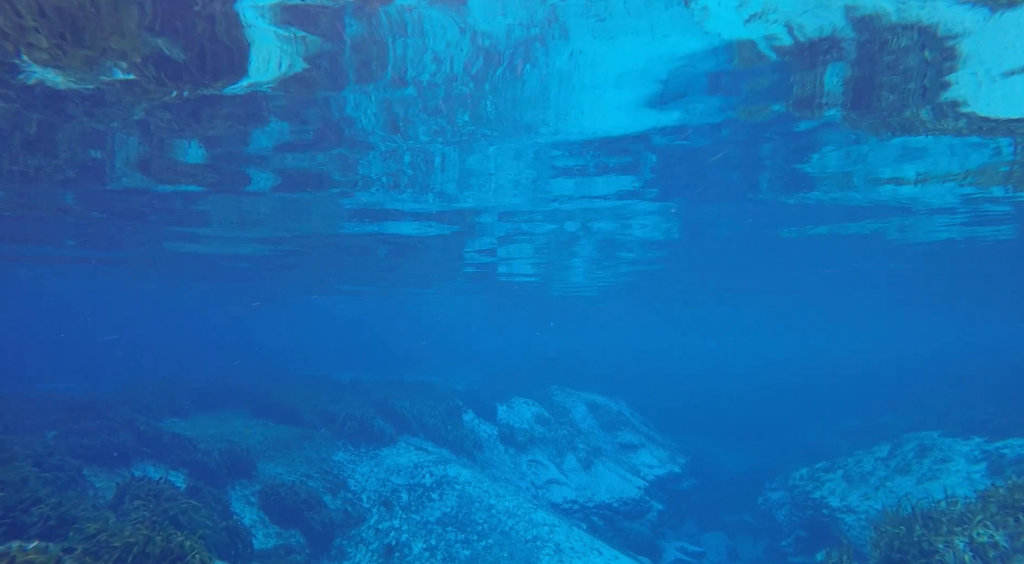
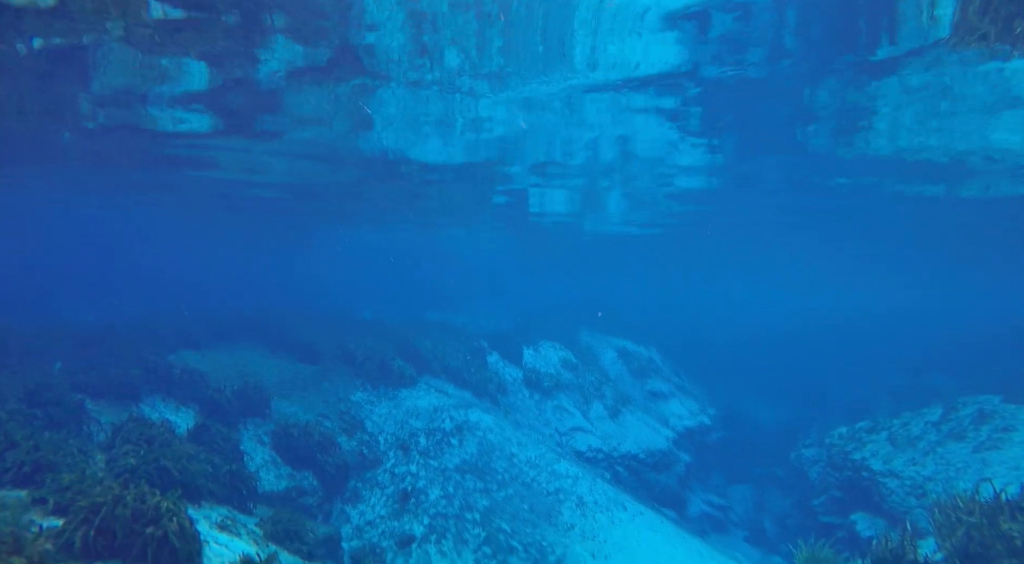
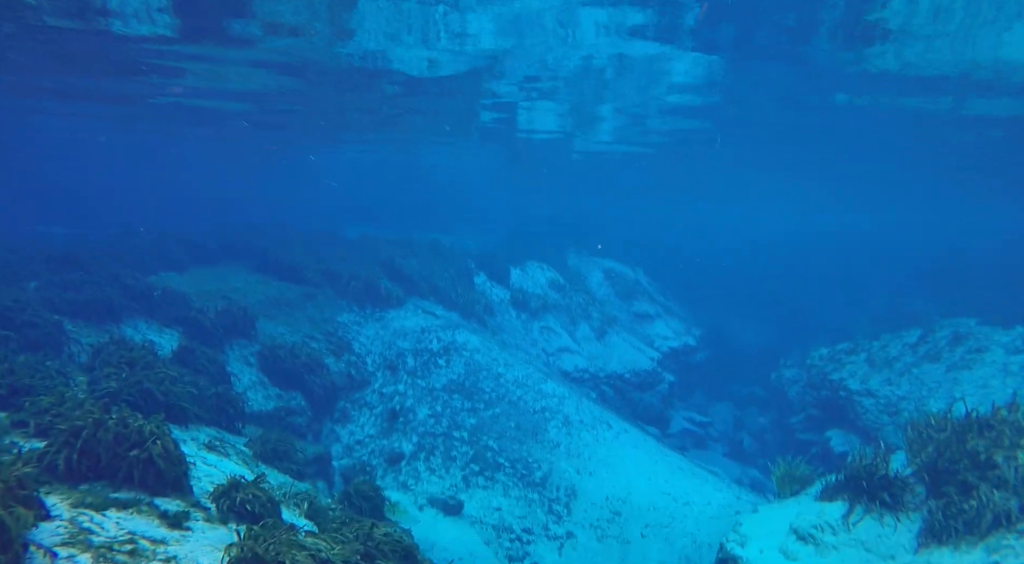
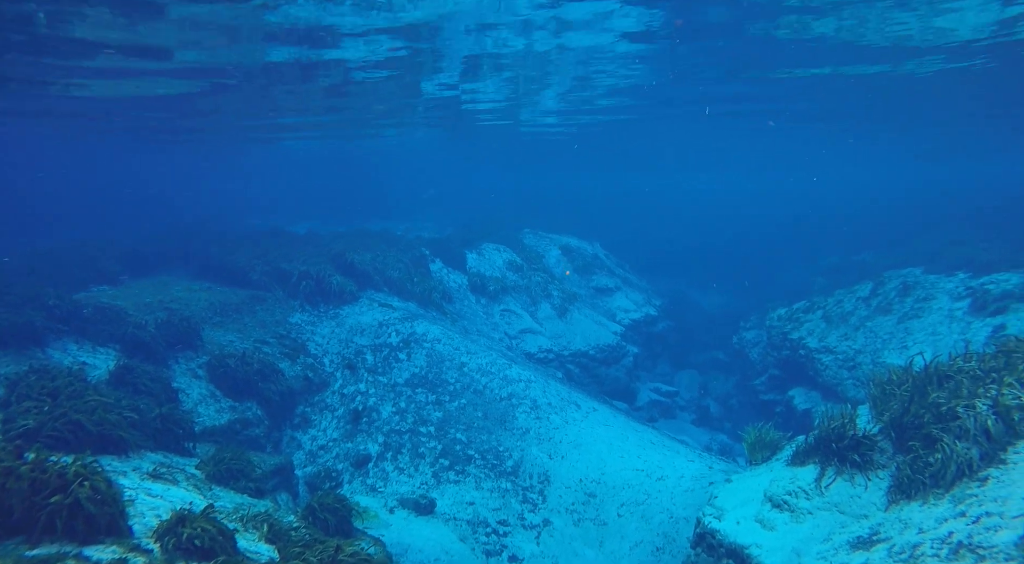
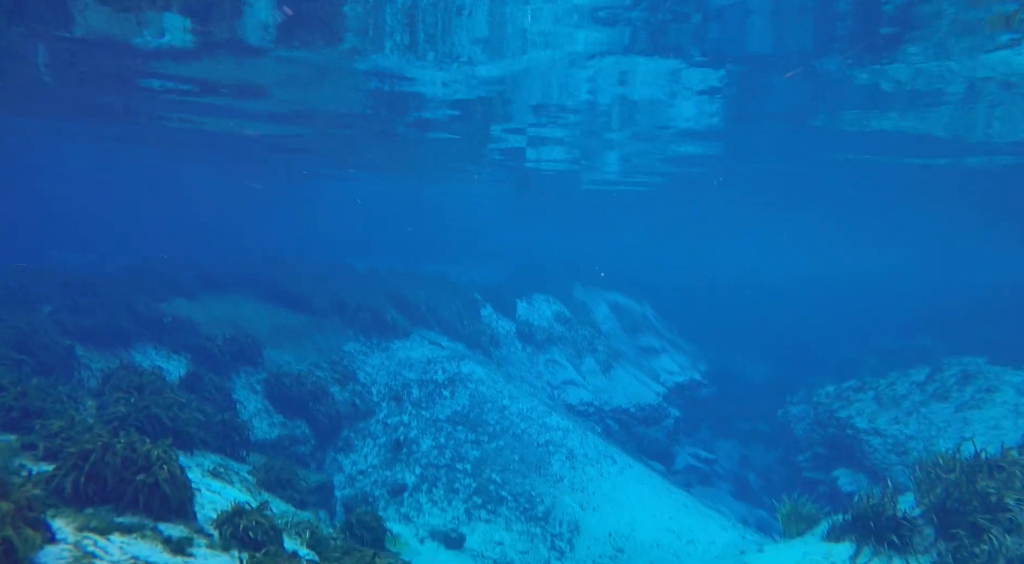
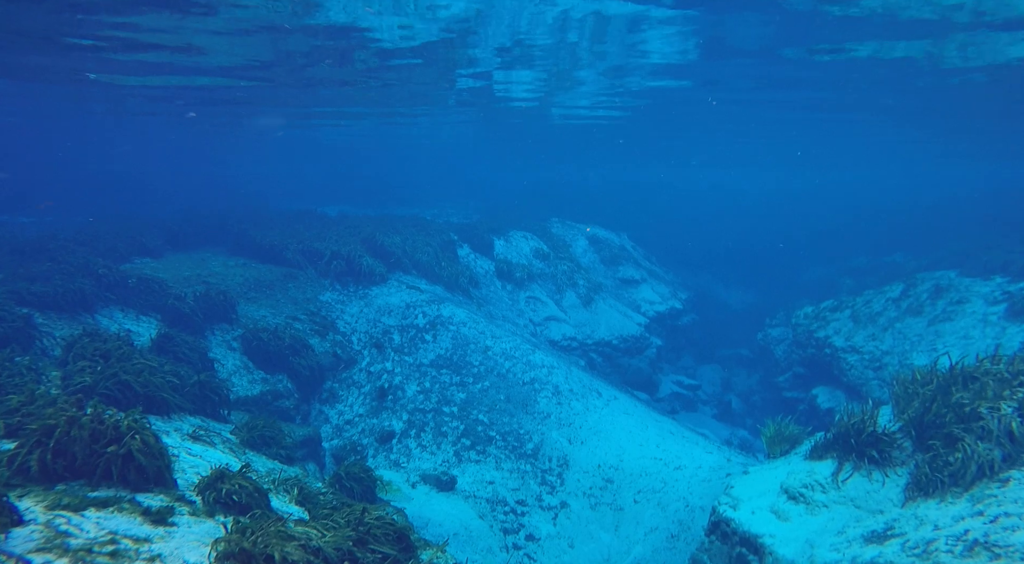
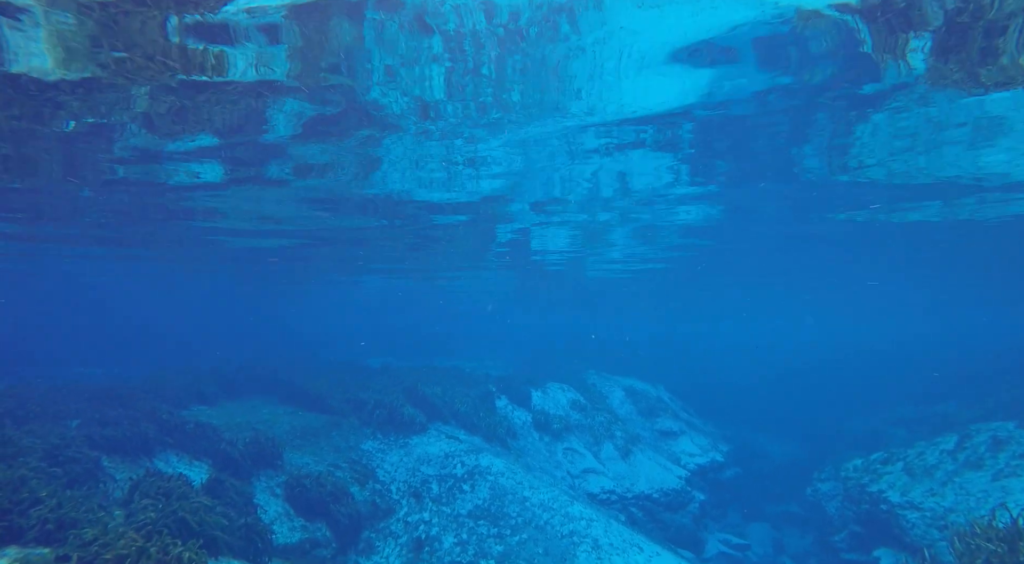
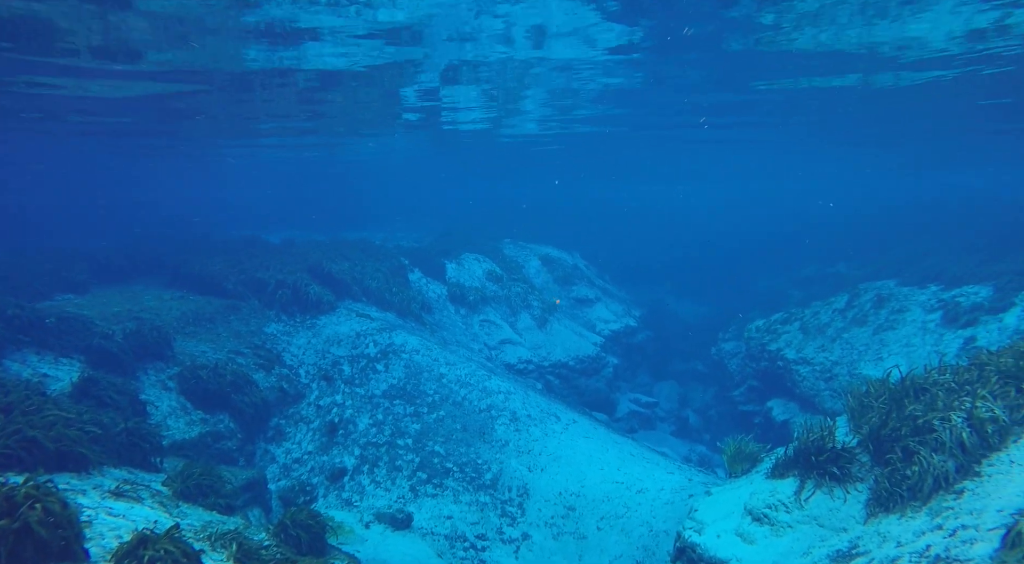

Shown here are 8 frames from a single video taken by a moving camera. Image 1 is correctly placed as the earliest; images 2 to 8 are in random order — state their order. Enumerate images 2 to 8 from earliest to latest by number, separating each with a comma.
7, 2, 5, 3, 6, 4, 8
